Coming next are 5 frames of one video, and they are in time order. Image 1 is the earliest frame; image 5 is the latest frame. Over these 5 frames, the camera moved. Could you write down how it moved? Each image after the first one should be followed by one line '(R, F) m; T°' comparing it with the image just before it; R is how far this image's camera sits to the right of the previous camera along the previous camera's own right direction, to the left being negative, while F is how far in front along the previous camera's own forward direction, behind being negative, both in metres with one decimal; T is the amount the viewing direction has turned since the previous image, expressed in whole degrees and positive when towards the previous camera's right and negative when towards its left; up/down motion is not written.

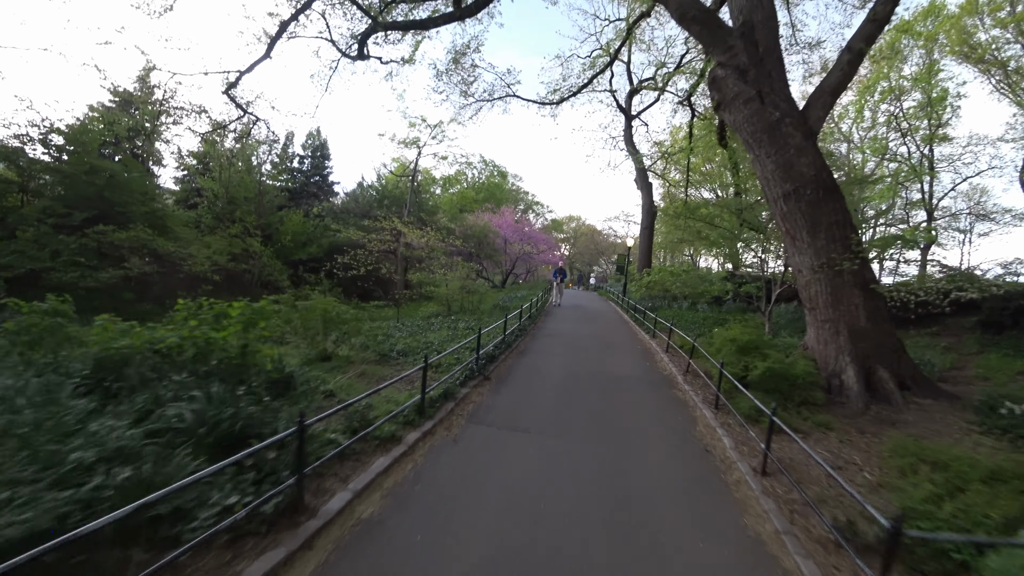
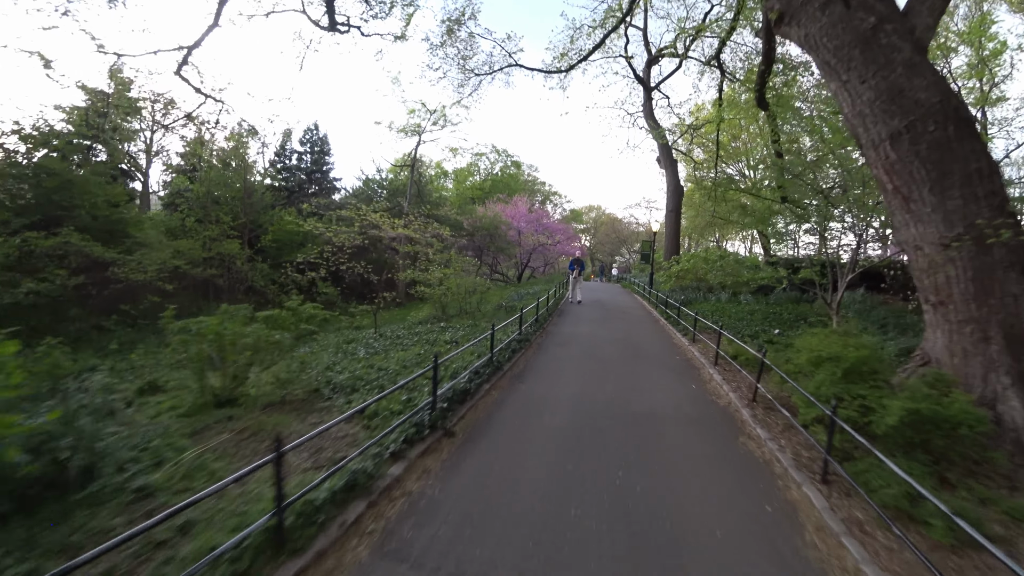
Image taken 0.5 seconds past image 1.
(+0.5, +2.8) m; -2°
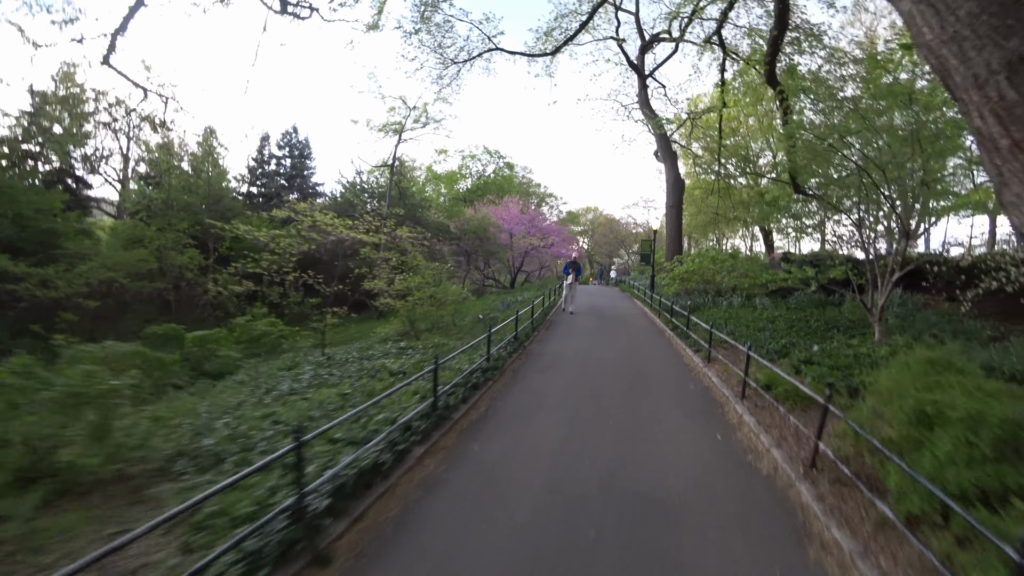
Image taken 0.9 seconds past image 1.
(+0.5, +2.1) m; 0°
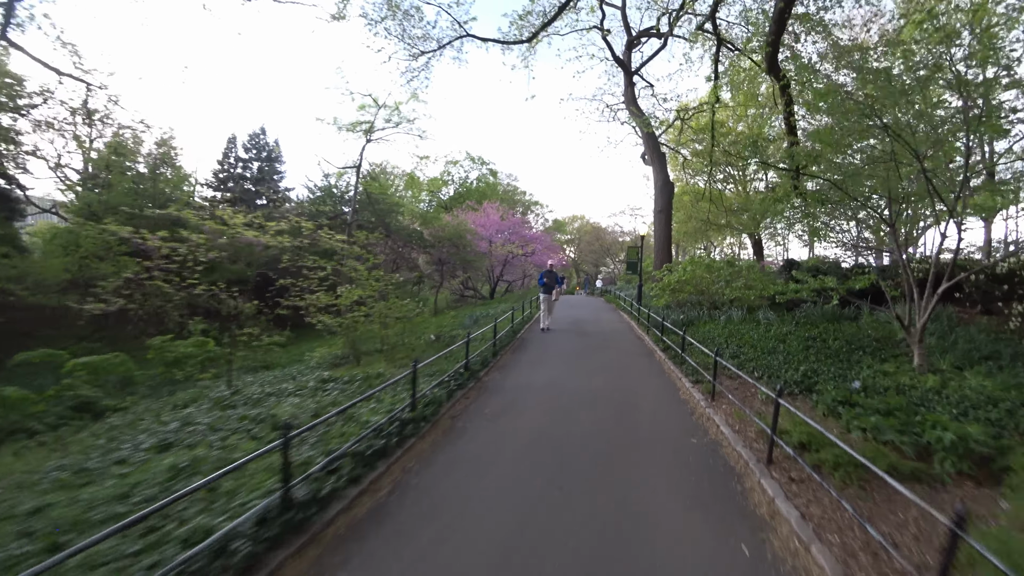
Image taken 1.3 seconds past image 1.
(+0.5, +2.0) m; +1°
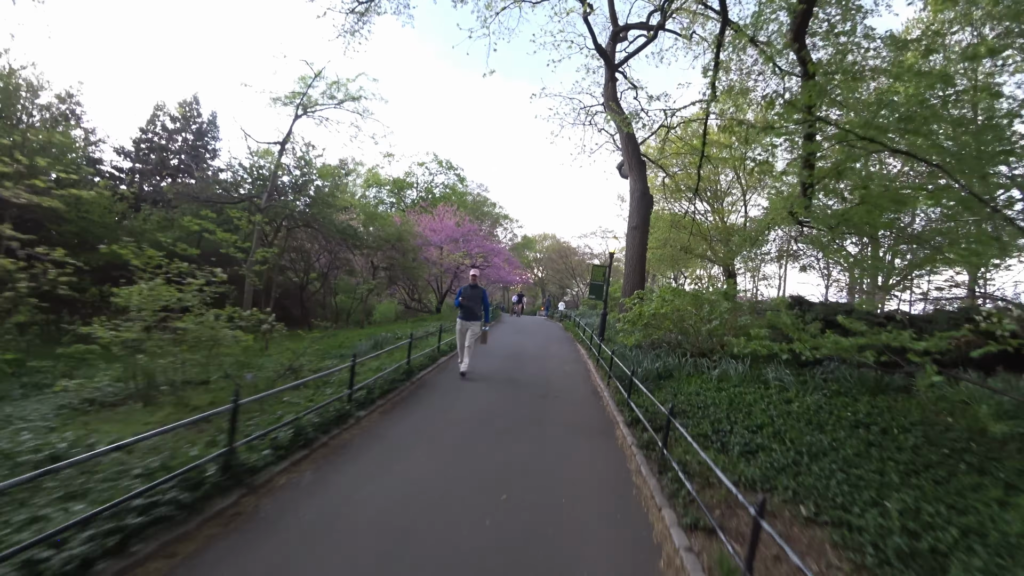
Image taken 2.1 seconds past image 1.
(+0.9, +3.8) m; +3°
